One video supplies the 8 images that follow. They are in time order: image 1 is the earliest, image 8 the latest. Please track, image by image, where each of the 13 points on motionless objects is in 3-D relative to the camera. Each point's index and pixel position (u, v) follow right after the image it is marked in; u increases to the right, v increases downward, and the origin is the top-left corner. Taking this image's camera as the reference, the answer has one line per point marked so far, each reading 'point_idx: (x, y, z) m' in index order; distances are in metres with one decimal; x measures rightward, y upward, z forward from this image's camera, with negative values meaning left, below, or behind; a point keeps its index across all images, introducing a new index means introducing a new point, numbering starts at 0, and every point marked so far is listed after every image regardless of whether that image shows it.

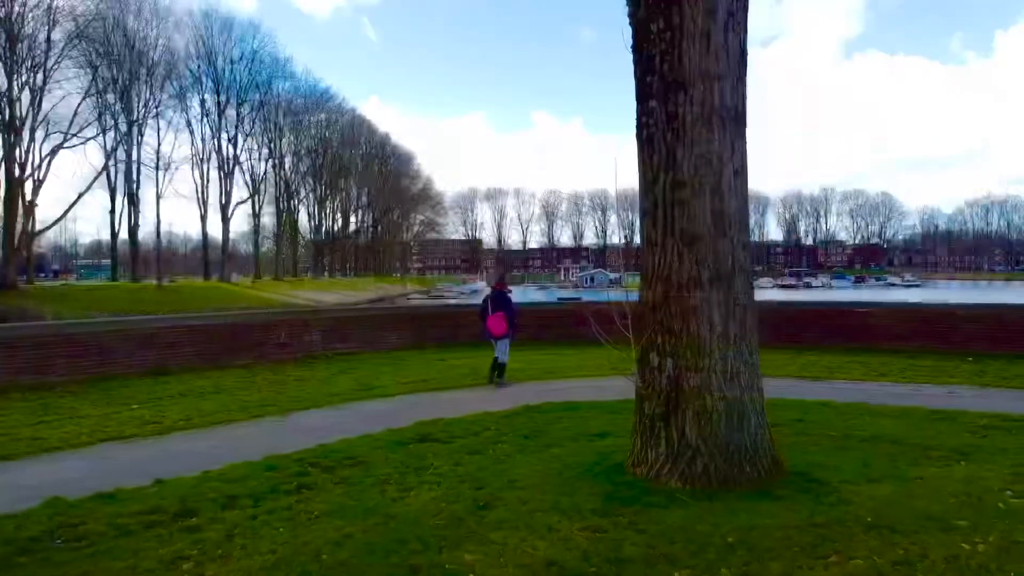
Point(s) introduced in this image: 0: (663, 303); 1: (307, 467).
0: (+1.4, -0.1, +6.4) m
1: (-2.1, -1.8, +7.0) m
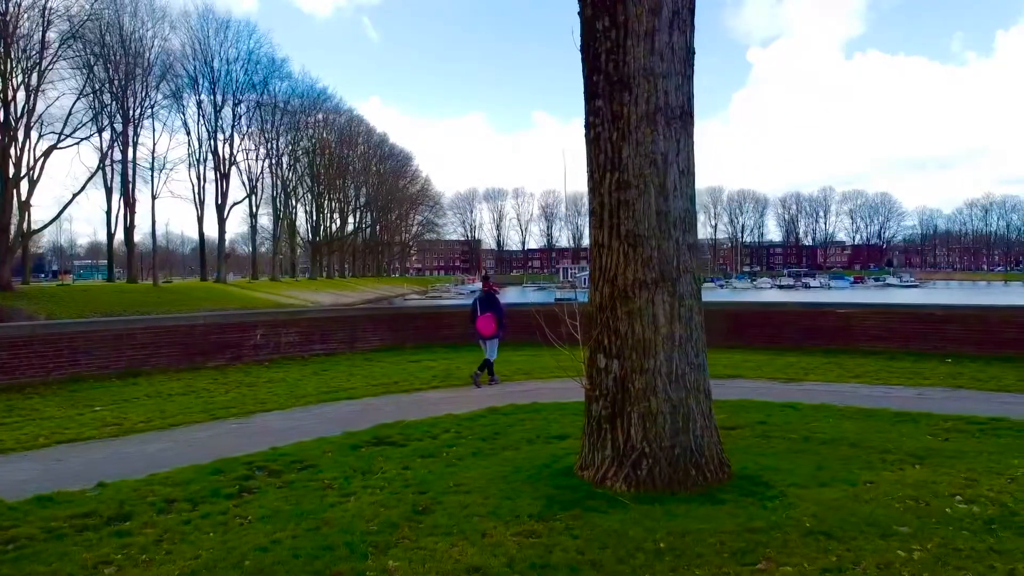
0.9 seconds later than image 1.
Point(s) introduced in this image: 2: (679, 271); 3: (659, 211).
0: (+0.9, -0.1, +6.3) m
1: (-2.6, -1.8, +6.9) m
2: (+1.5, +0.1, +6.2) m
3: (+1.3, +0.7, +6.1) m
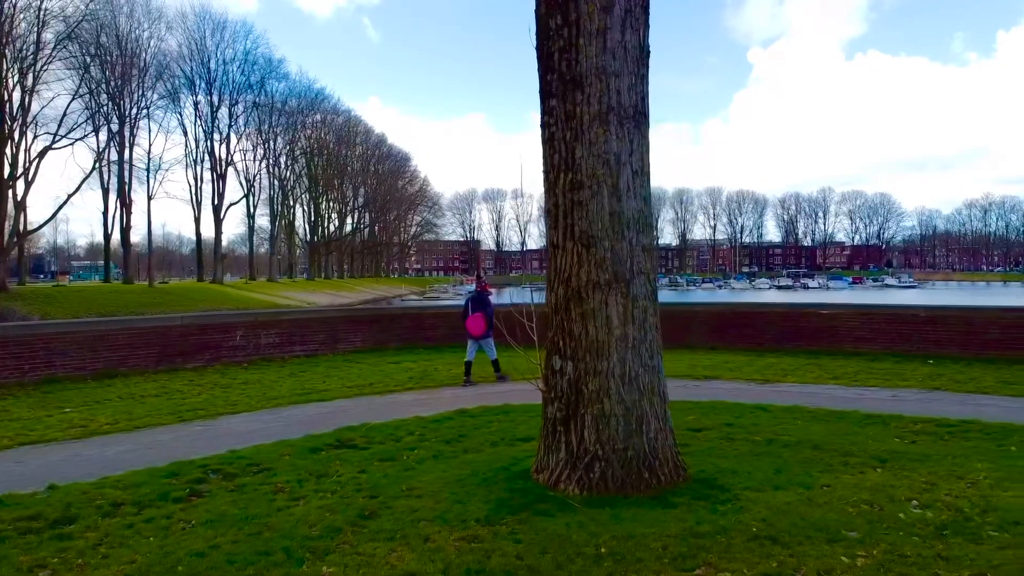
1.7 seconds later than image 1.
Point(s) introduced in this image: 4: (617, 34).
0: (+0.5, -0.2, +6.2) m
1: (-3.0, -1.8, +6.9) m
2: (+1.1, +0.1, +6.1) m
3: (+0.9, +0.7, +6.1) m
4: (+0.9, +2.2, +6.0) m
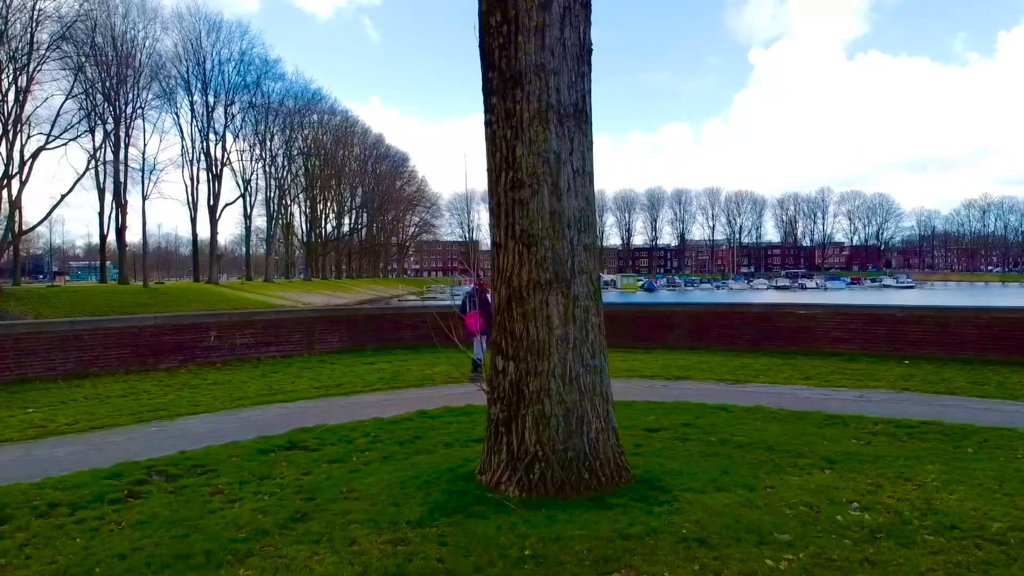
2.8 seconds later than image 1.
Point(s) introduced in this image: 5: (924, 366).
0: (-0.1, -0.2, +6.2) m
1: (-3.5, -1.8, +6.8) m
2: (+0.5, +0.1, +6.1) m
3: (+0.3, +0.7, +6.0) m
4: (+0.4, +2.2, +5.9) m
5: (+7.9, -1.5, +13.3) m
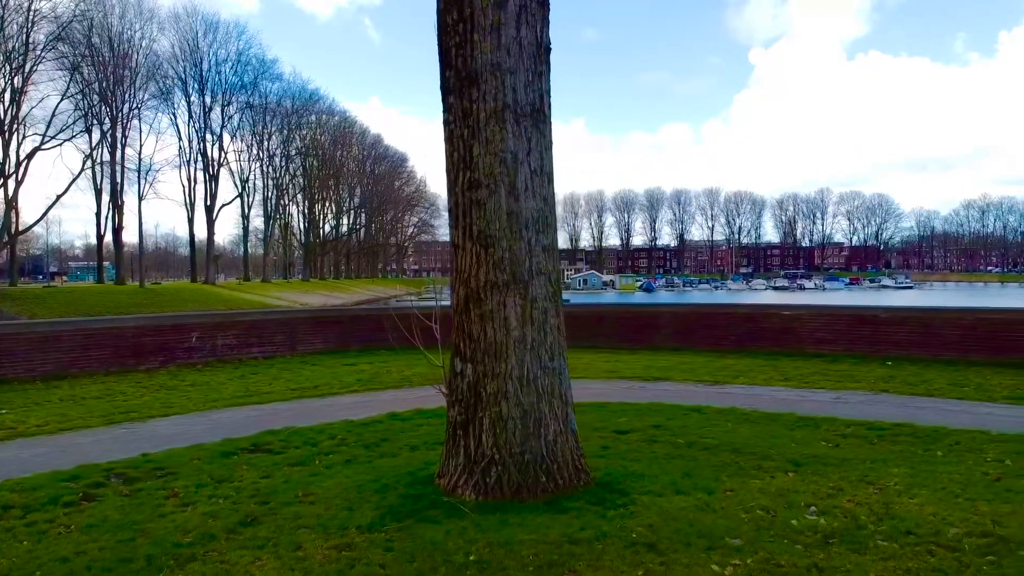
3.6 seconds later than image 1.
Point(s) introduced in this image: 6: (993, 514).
0: (-0.4, -0.2, +6.1) m
1: (-3.9, -1.8, +6.7) m
2: (+0.2, +0.1, +6.0) m
3: (0.0, +0.7, +5.9) m
4: (0.0, +2.2, +5.8) m
5: (+7.5, -1.5, +13.2) m
6: (+3.7, -1.7, +5.3) m
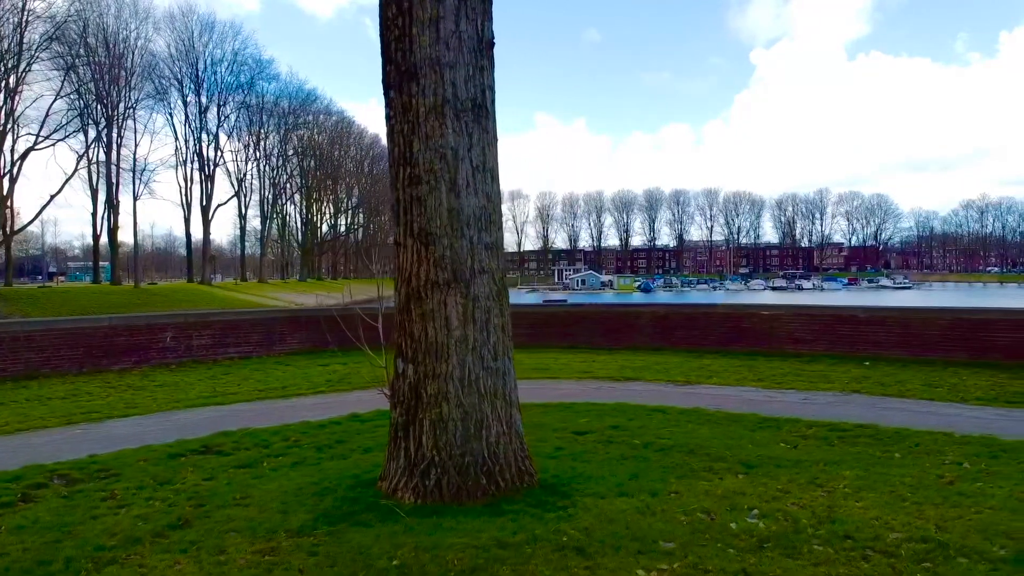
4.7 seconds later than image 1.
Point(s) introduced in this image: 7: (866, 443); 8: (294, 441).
0: (-0.9, -0.2, +6.0) m
1: (-4.4, -1.8, +6.6) m
2: (-0.3, +0.1, +5.9) m
3: (-0.5, +0.7, +5.8) m
4: (-0.5, +2.2, +5.8) m
5: (+7.0, -1.5, +13.1) m
6: (+3.2, -1.7, +5.2) m
7: (+3.9, -1.7, +7.6) m
8: (-2.5, -1.7, +8.0) m
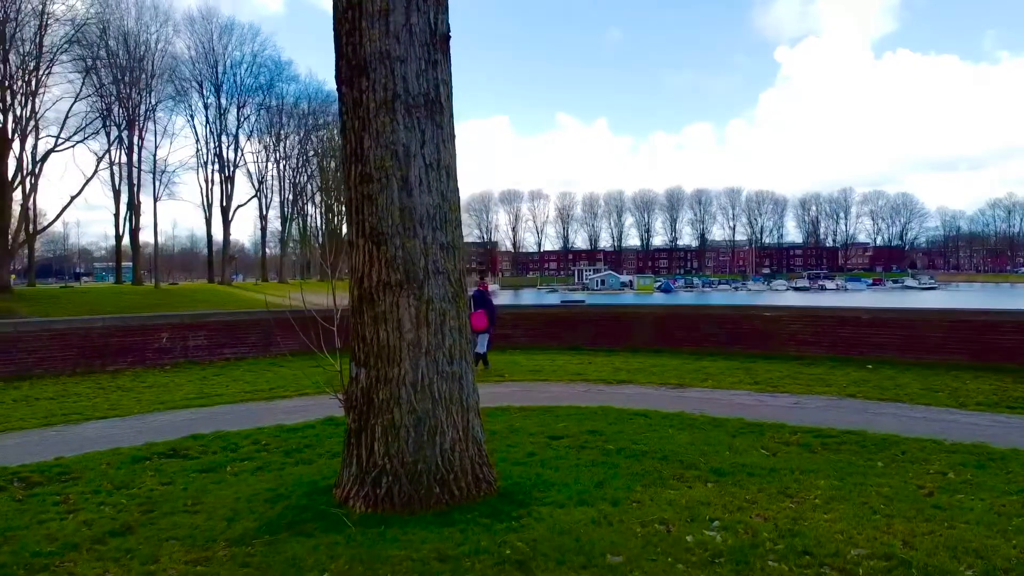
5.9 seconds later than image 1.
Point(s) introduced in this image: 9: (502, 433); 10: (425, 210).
0: (-1.3, -0.2, +5.9) m
1: (-4.8, -1.8, +6.6) m
2: (-0.7, +0.1, +5.7) m
3: (-0.9, +0.7, +5.7) m
4: (-0.9, +2.2, +5.6) m
5: (+6.8, -1.5, +12.7) m
6: (+2.8, -1.7, +4.9) m
7: (+3.5, -1.7, +7.3) m
8: (-2.8, -1.8, +7.9) m
9: (-0.1, -1.7, +8.3) m
10: (-0.7, +0.6, +5.7) m
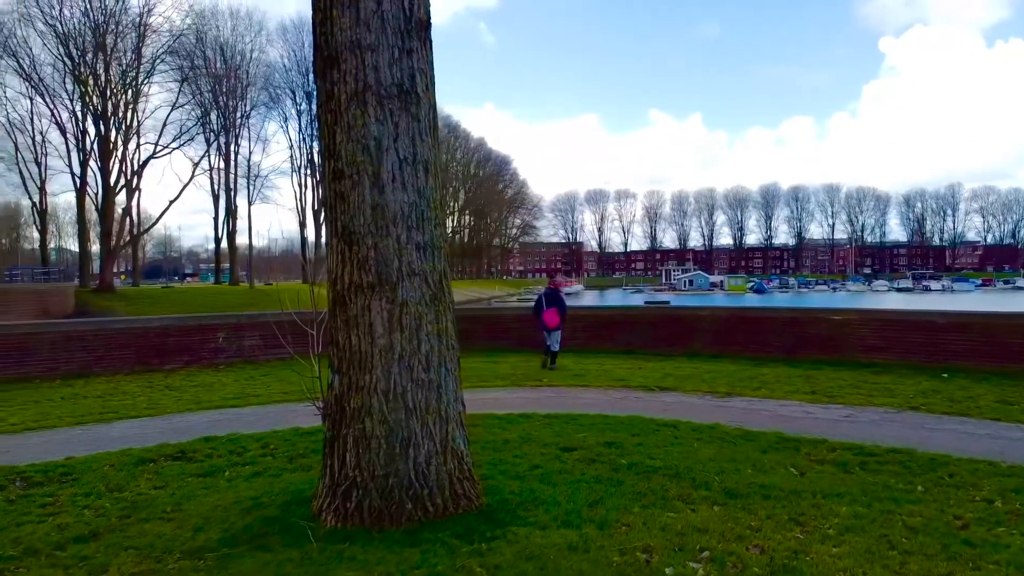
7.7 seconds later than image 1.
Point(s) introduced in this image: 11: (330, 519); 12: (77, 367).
0: (-1.4, -0.2, +5.6) m
1: (-4.8, -1.9, +6.7) m
2: (-0.9, +0.1, +5.4) m
3: (-1.1, +0.6, +5.4) m
4: (-1.1, +2.2, +5.3) m
5: (+7.4, -1.5, +11.4) m
6: (+2.5, -1.7, +4.2) m
7: (+3.5, -1.7, +6.4) m
8: (-2.7, -1.8, +7.8) m
9: (0.0, -1.7, +7.8) m
10: (-0.9, +0.6, +5.4) m
11: (-1.4, -1.8, +5.4) m
12: (-8.7, -1.6, +14.0) m
